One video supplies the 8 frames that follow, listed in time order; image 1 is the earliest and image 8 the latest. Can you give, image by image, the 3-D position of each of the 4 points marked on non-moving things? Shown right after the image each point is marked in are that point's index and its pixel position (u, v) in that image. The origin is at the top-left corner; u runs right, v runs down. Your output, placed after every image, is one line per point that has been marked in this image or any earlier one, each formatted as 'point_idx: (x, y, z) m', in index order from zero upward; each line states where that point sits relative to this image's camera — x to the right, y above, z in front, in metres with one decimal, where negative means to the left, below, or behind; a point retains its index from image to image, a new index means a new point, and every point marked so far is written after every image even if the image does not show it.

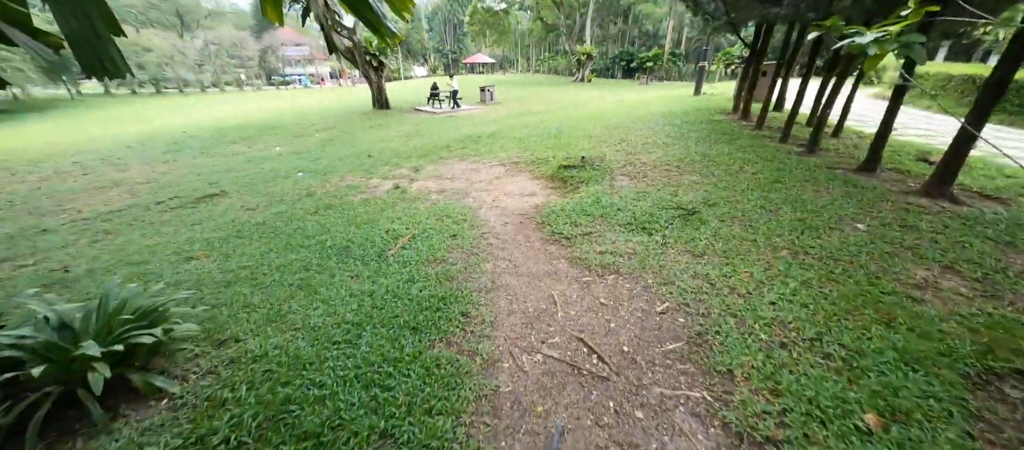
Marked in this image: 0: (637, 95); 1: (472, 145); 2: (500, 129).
0: (+4.1, +4.3, +12.6) m
1: (-0.6, +1.2, +5.6) m
2: (-0.2, +1.8, +7.0) m
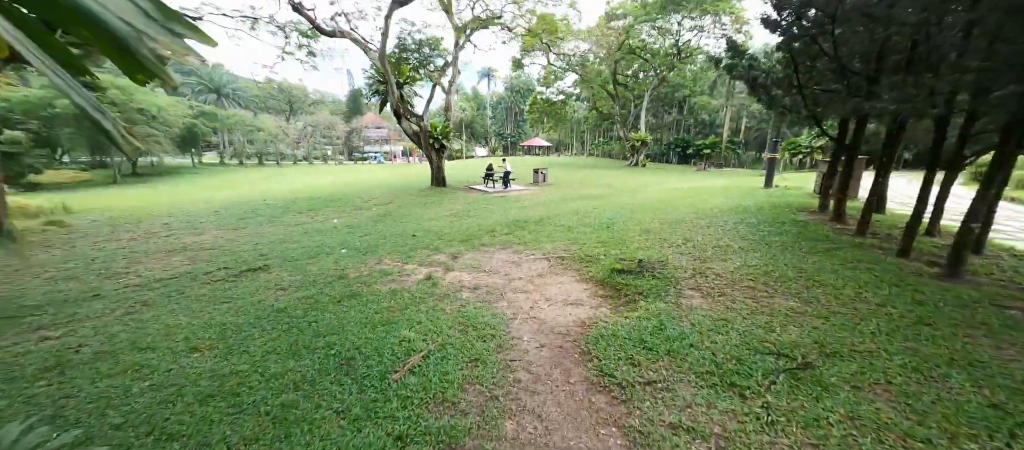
0: (+5.8, +1.3, +12.1) m
1: (+0.1, -0.1, +5.3) m
2: (+0.6, +0.2, +6.8) m
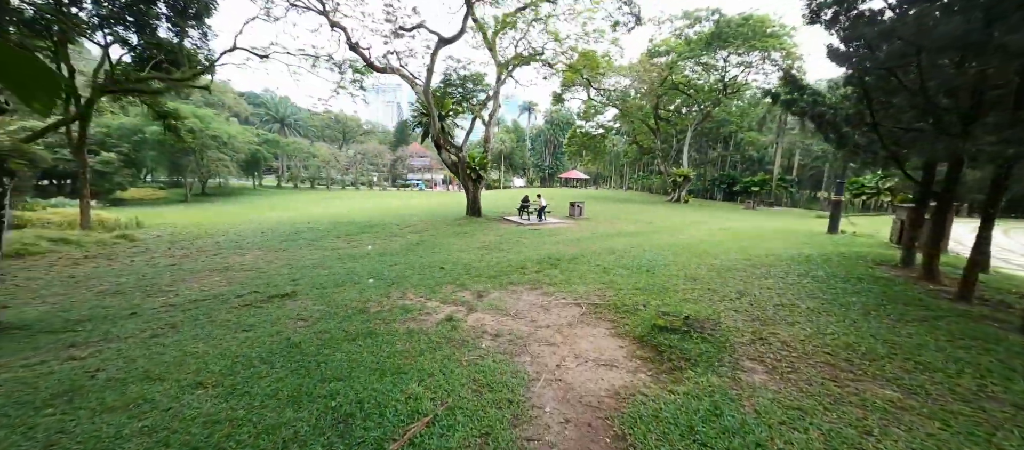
0: (+6.9, +0.1, +11.3) m
1: (+0.5, -0.6, +5.0) m
2: (+1.2, -0.4, +6.4) m
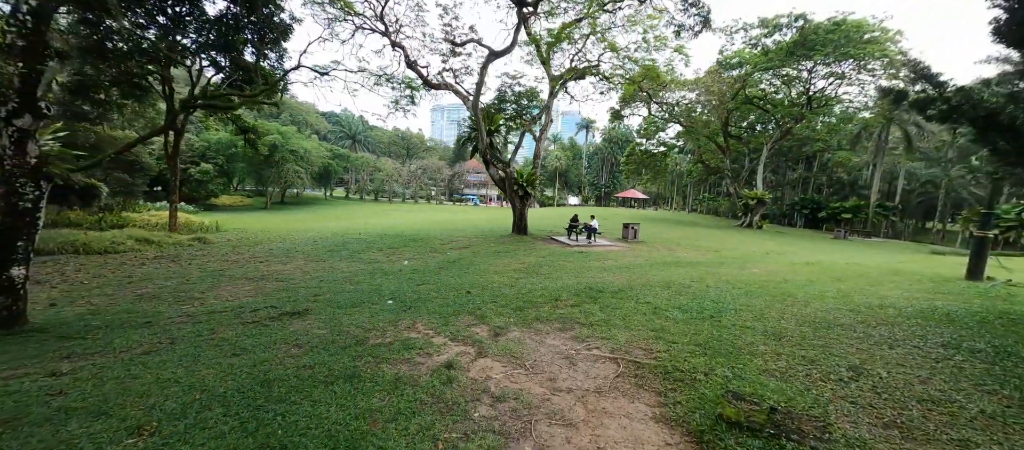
0: (+8.1, -0.8, +9.5) m
1: (+0.9, -0.9, +4.3) m
2: (+1.8, -0.8, +5.5) m
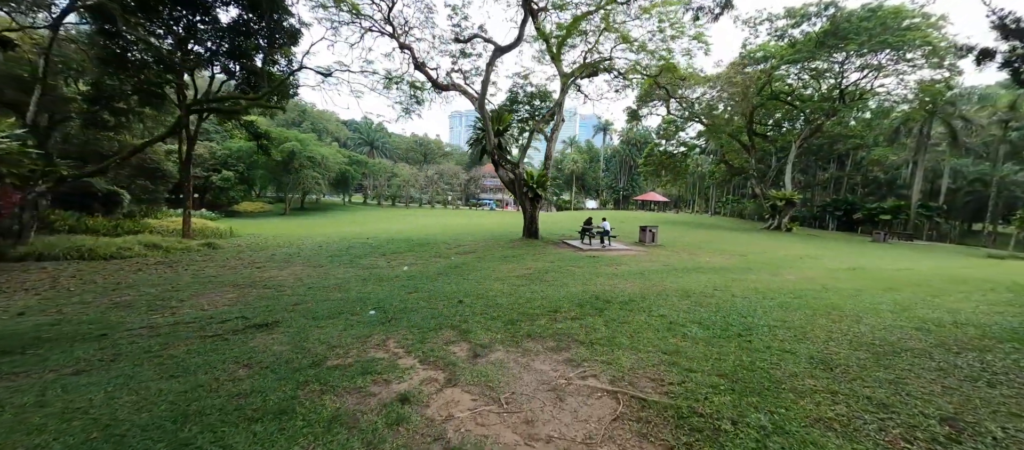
0: (+8.3, -0.8, +8.6) m
1: (+0.8, -0.9, +3.7) m
2: (+1.7, -0.9, +4.9) m
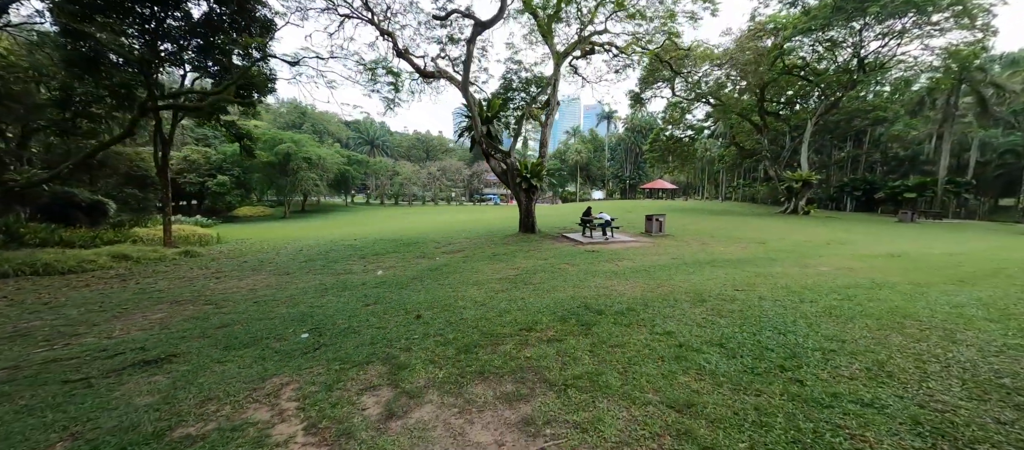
0: (+8.1, -0.4, +7.5) m
1: (+0.5, -0.8, +2.8) m
2: (+1.5, -0.7, +4.0) m
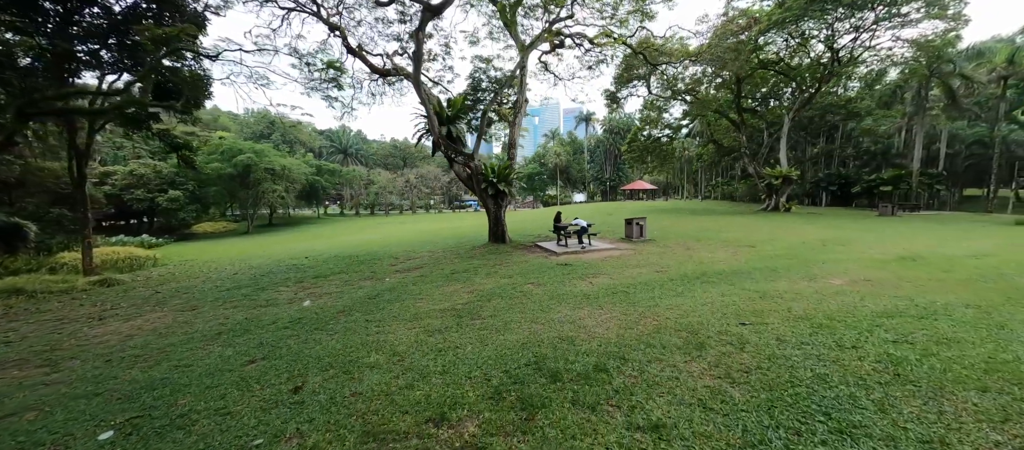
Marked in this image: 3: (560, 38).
0: (+7.3, -0.3, +6.8) m
1: (0.0, -1.0, +1.7) m
2: (+0.9, -0.8, +2.9) m
3: (+1.4, +5.6, +11.3) m
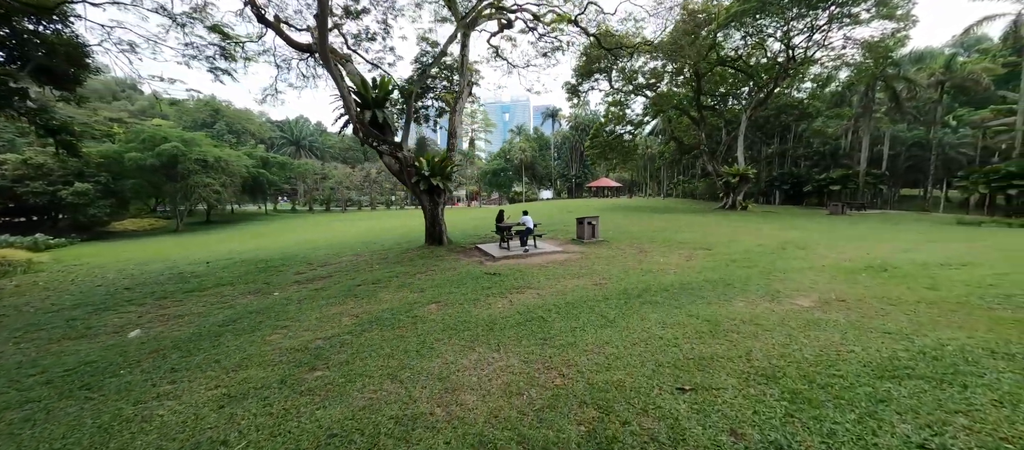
0: (+6.1, -0.3, +6.2) m
1: (-0.9, -1.0, +0.5) m
2: (0.0, -0.9, +1.8) m
3: (-0.2, +5.6, +10.2) m
